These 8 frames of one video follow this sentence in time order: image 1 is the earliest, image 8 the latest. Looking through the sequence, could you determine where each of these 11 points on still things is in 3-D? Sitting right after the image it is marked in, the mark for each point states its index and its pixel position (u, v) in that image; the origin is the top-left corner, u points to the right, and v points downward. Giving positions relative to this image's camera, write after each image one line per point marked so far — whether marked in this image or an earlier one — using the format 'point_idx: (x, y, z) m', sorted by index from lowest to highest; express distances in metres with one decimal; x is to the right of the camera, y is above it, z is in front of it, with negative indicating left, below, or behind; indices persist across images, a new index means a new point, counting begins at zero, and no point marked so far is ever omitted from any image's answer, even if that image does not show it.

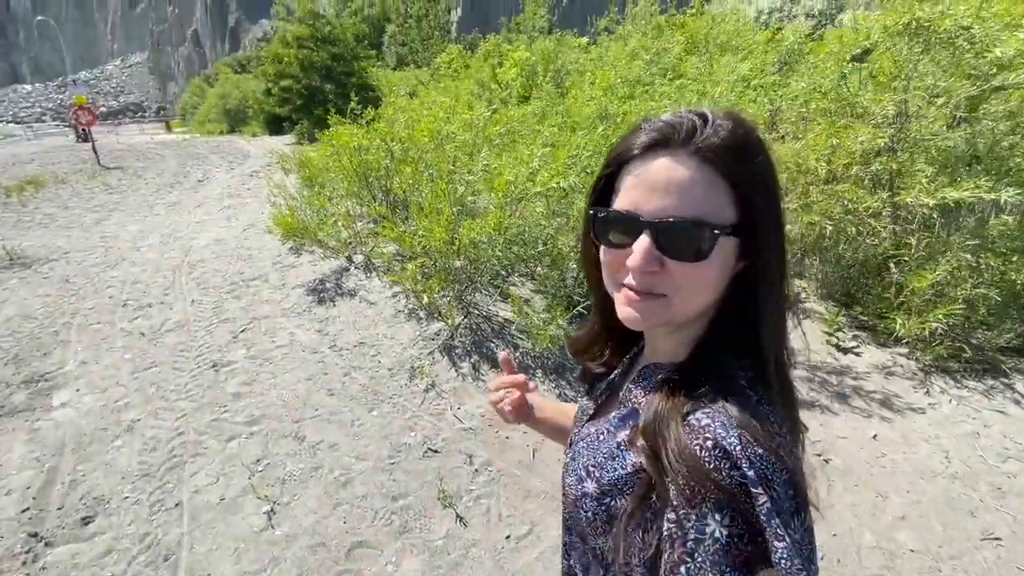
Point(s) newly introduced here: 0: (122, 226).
0: (-7.5, +1.2, +9.3) m
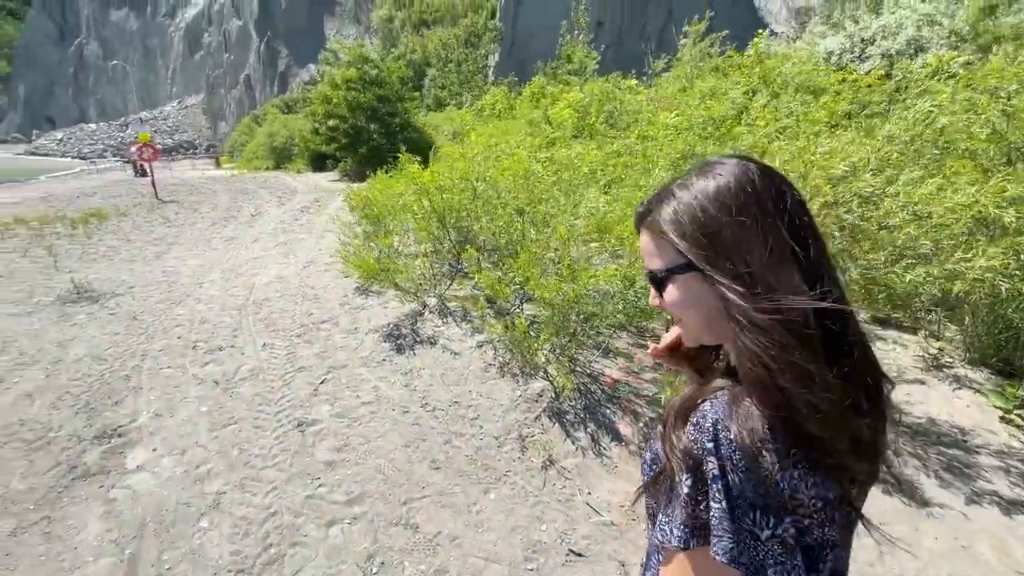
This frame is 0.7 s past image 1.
0: (-6.3, +0.5, +9.3) m
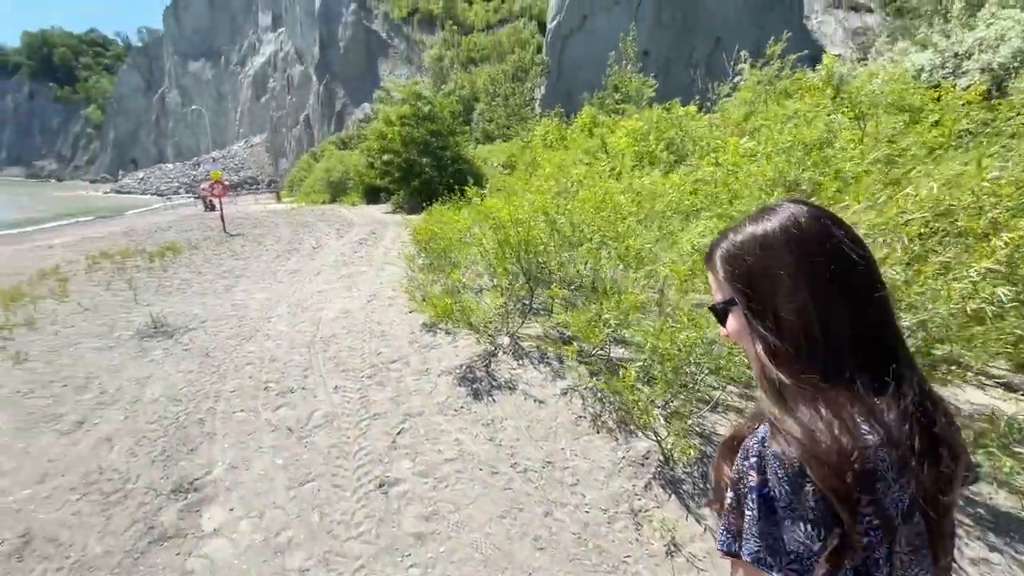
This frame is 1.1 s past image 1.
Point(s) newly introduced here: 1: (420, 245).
0: (-5.1, -0.1, +9.4) m
1: (-1.8, +0.8, +9.2) m
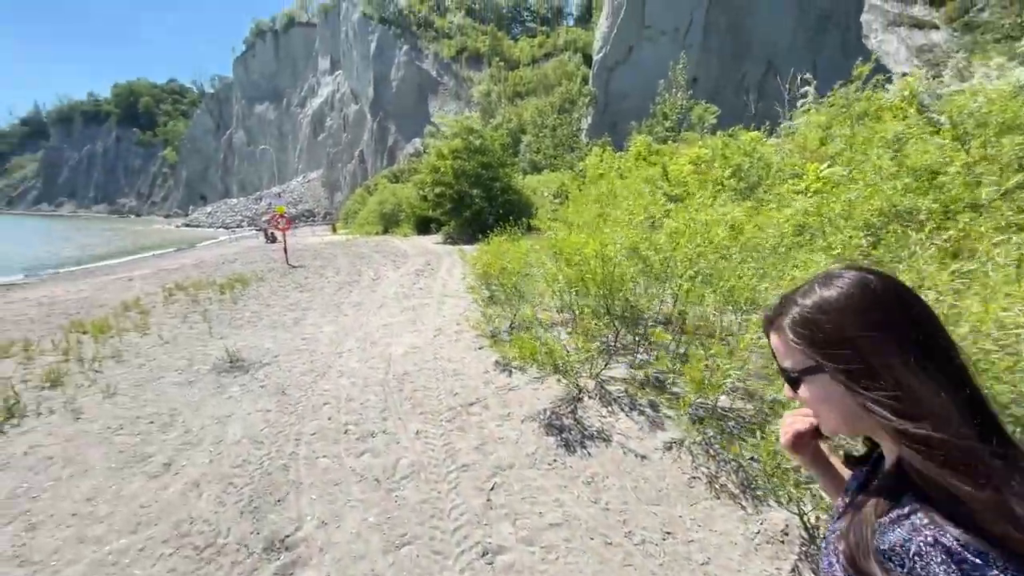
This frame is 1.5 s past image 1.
0: (-3.8, -0.8, +9.5) m
1: (-0.5, +0.2, +9.1) m
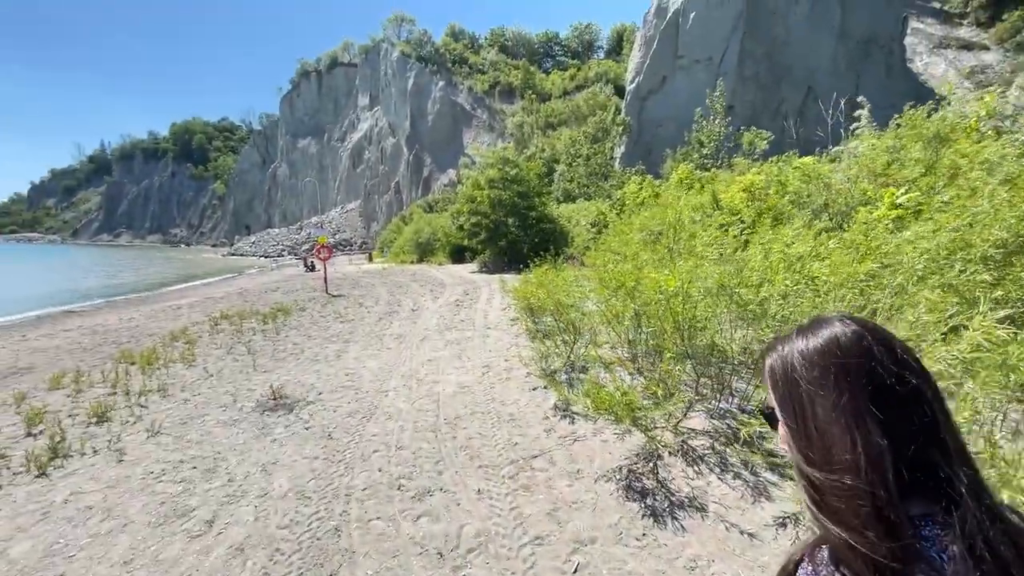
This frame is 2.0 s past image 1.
0: (-2.9, -1.4, +9.2) m
1: (+0.4, -0.4, +8.7) m
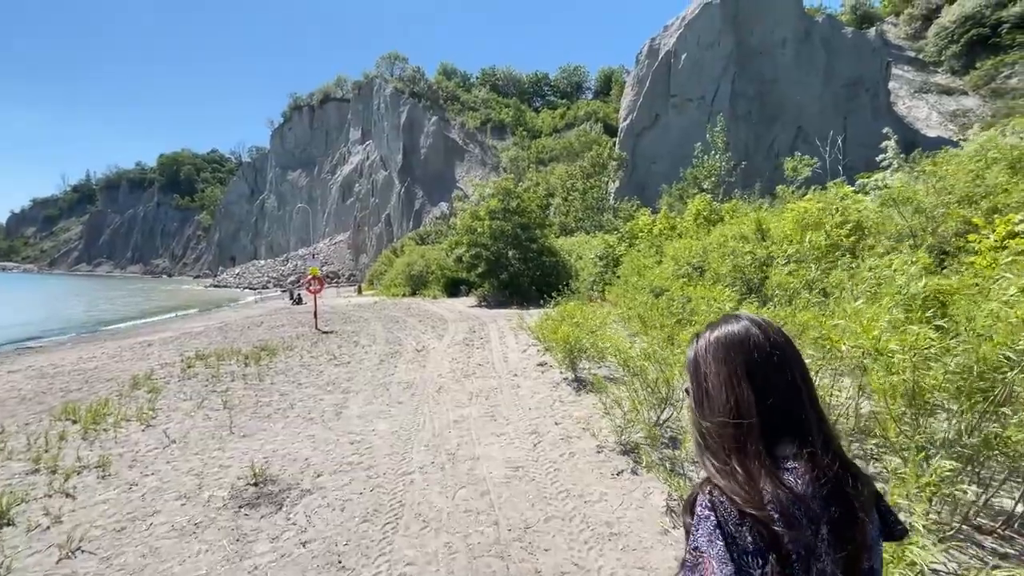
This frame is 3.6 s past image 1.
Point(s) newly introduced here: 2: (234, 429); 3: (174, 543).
0: (-2.2, -2.0, +7.3) m
1: (+1.1, -1.0, +6.9) m
2: (-4.2, -2.1, +7.2) m
3: (-2.8, -2.1, +4.0) m
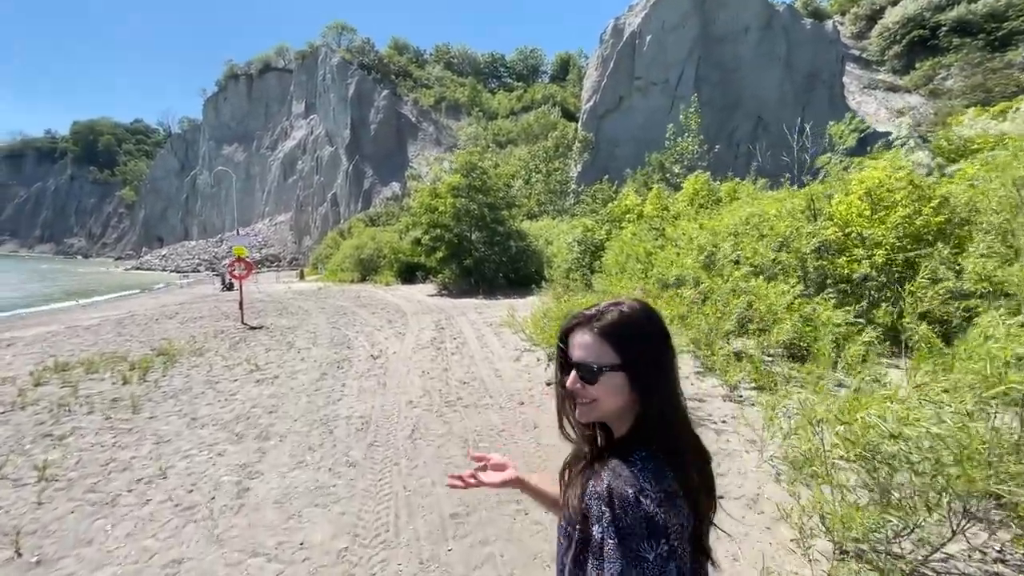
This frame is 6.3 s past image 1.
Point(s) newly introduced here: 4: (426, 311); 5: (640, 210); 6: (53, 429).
0: (-1.8, -1.9, +4.1) m
1: (+1.5, -1.0, +4.0) m
2: (-3.8, -2.0, +3.8) m
3: (-2.2, -2.1, +0.7) m
4: (-2.9, -0.8, +16.9) m
5: (+5.2, +3.2, +19.7) m
6: (-6.3, -1.9, +6.5) m
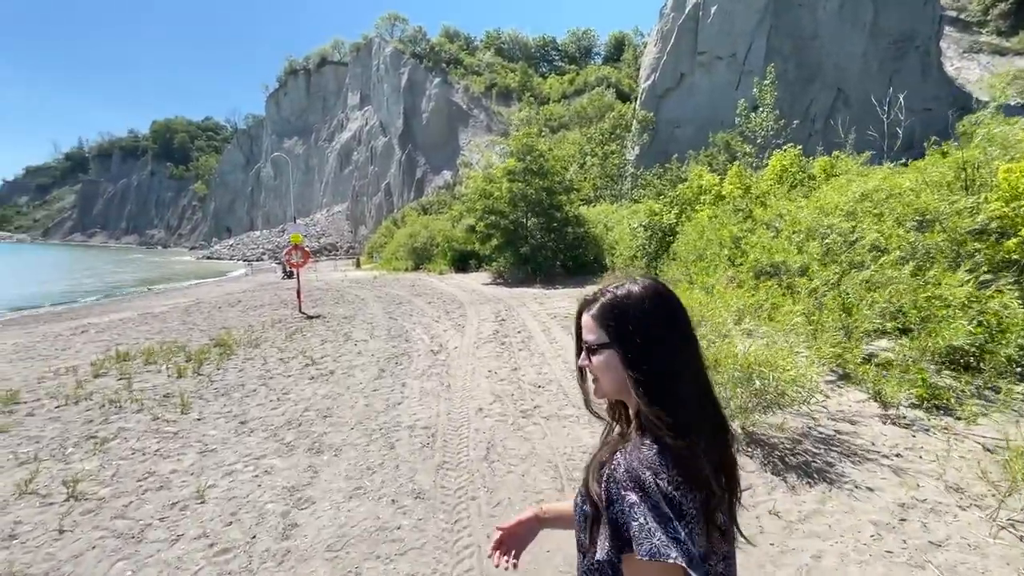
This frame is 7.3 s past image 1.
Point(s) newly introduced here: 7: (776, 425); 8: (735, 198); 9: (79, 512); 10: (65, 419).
0: (-1.0, -1.8, +3.1) m
1: (+2.2, -0.9, +2.7) m
2: (-3.0, -1.9, +3.0) m
3: (-1.7, -2.1, -0.2) m
4: (-0.8, -0.5, +16.0) m
5: (+7.6, +3.6, +17.8) m
6: (-5.2, -1.7, +6.0) m
7: (+2.7, -1.4, +5.0) m
8: (+7.8, +3.3, +15.6) m
9: (-3.6, -1.8, +4.0) m
10: (-6.0, -1.7, +6.5) m
